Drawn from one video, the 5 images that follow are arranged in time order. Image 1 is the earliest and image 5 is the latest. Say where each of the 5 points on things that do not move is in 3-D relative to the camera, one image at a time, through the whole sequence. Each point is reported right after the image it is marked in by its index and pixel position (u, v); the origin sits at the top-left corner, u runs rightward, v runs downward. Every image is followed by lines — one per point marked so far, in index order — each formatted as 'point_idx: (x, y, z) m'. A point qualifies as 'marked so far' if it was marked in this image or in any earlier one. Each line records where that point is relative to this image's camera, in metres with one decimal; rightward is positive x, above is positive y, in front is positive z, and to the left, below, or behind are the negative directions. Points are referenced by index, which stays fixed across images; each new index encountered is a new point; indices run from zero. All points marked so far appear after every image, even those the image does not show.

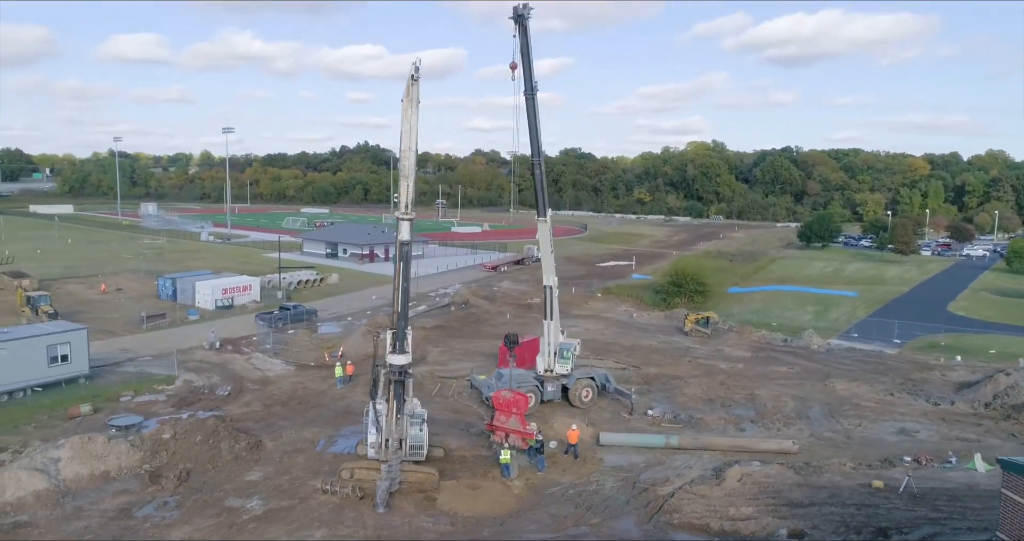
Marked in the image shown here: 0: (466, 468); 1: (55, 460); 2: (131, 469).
0: (-1.2, -5.2, +19.1) m
1: (-11.2, -4.7, +17.6) m
2: (-9.7, -5.0, +18.3) m
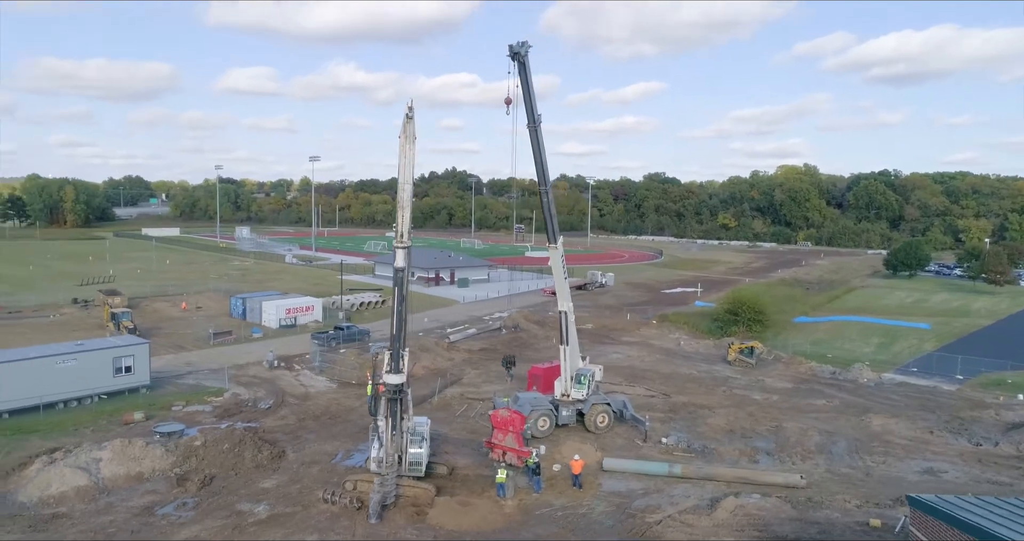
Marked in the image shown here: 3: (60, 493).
0: (-1.3, -5.9, +19.8) m
1: (-11.4, -5.2, +19.7) m
2: (-9.8, -5.6, +20.2) m
3: (-11.5, -5.7, +18.4) m
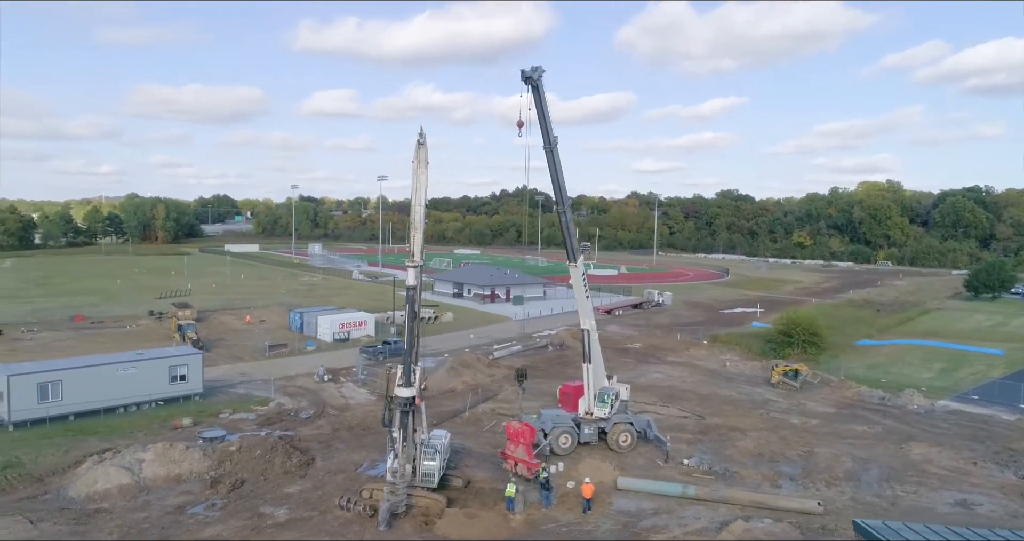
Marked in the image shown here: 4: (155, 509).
0: (-1.0, -6.5, +20.4) m
1: (-11.0, -5.6, +21.3) m
2: (-9.4, -6.1, +21.6) m
3: (-11.3, -6.1, +20.0) m
4: (-9.6, -6.4, +19.4) m
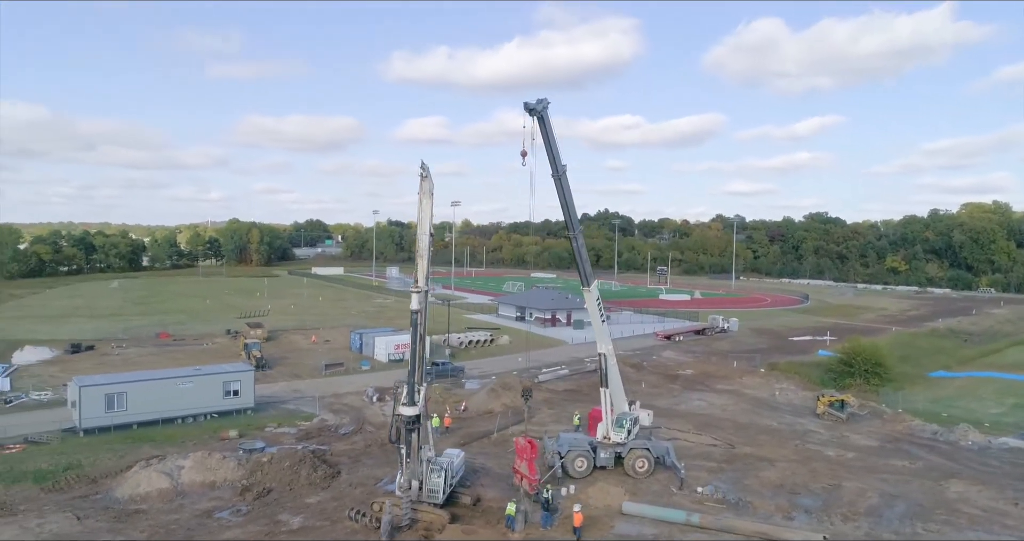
0: (-0.9, -7.2, +21.1) m
1: (-10.7, -6.4, +23.2) m
2: (-9.1, -6.8, +23.3) m
3: (-11.2, -6.8, +21.9) m
4: (-9.6, -7.1, +21.1) m
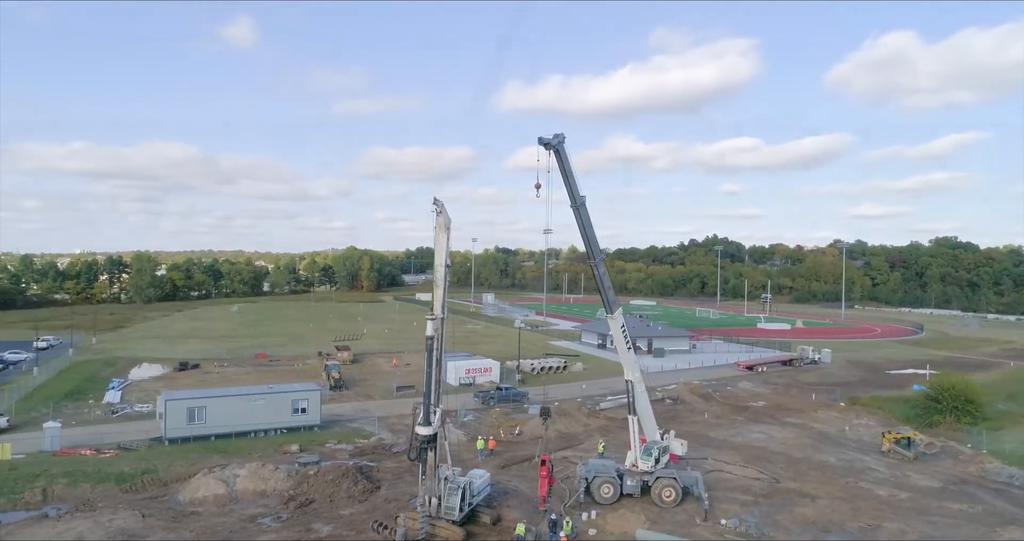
0: (-0.4, -8.1, +22.0) m
1: (-9.8, -7.3, +25.6) m
2: (-8.2, -7.8, +25.4) m
3: (-10.5, -7.7, +24.4) m
4: (-9.0, -8.0, +23.4) m
